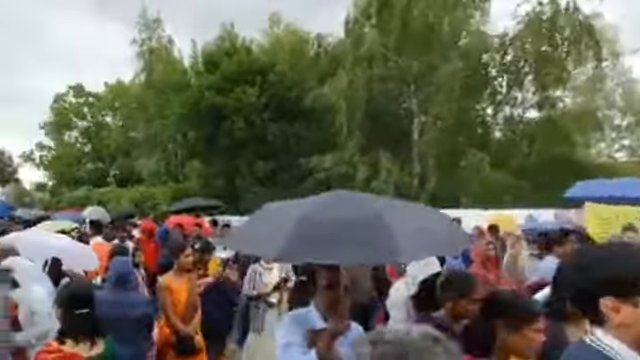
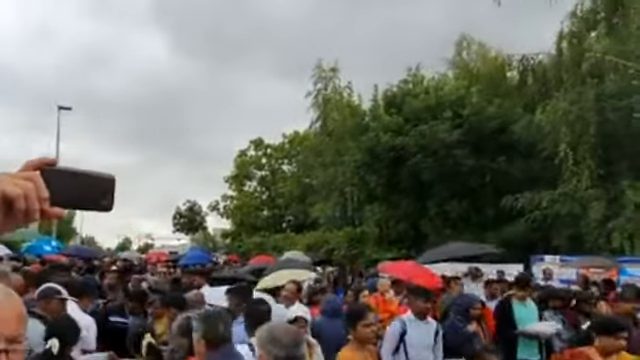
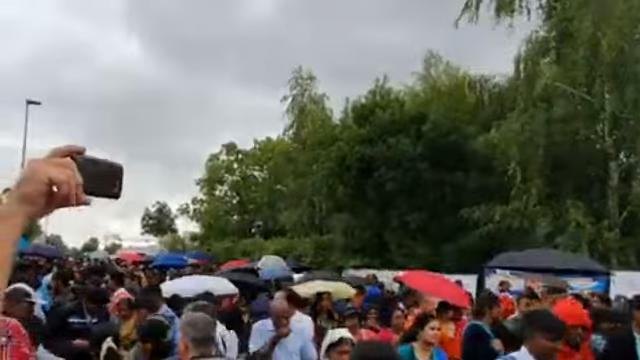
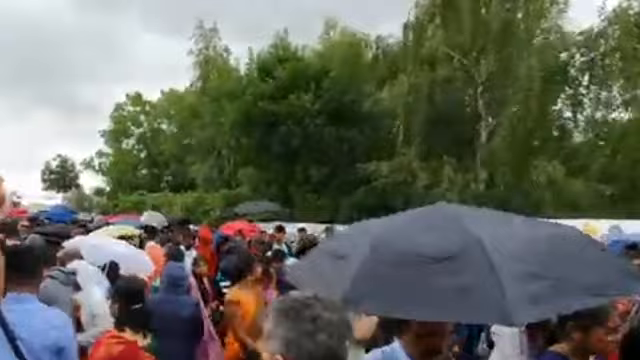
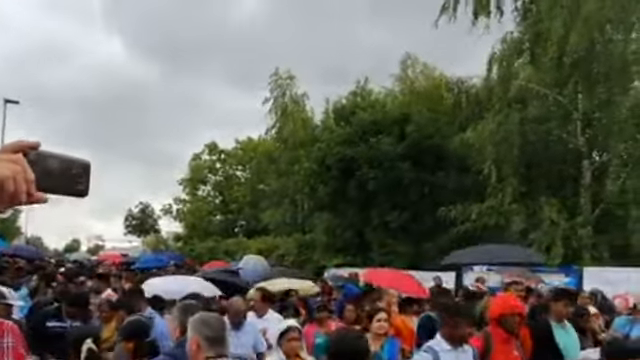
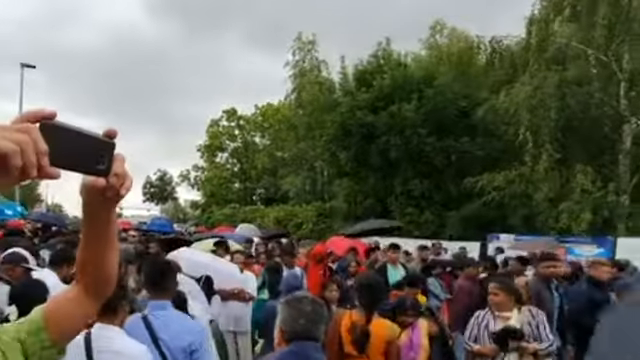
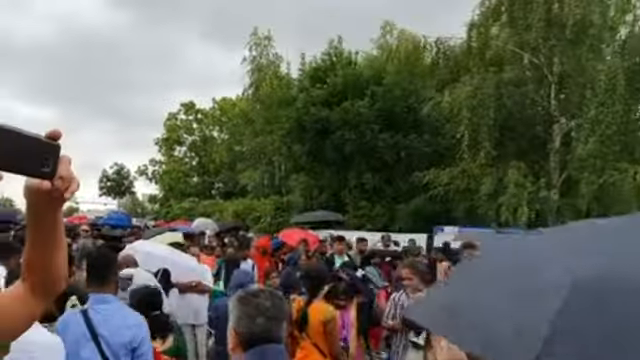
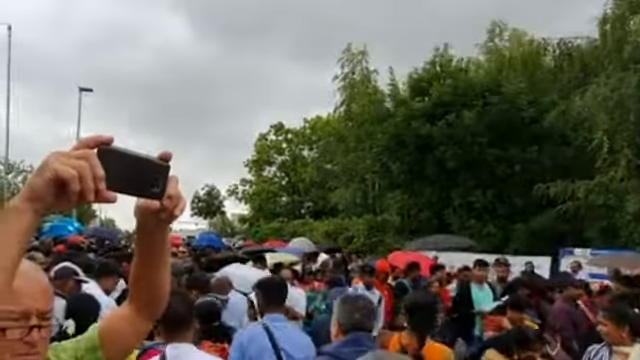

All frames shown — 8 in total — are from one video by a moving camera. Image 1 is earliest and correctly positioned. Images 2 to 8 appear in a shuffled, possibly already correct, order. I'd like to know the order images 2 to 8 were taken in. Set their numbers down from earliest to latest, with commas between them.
4, 7, 6, 8, 2, 5, 3
